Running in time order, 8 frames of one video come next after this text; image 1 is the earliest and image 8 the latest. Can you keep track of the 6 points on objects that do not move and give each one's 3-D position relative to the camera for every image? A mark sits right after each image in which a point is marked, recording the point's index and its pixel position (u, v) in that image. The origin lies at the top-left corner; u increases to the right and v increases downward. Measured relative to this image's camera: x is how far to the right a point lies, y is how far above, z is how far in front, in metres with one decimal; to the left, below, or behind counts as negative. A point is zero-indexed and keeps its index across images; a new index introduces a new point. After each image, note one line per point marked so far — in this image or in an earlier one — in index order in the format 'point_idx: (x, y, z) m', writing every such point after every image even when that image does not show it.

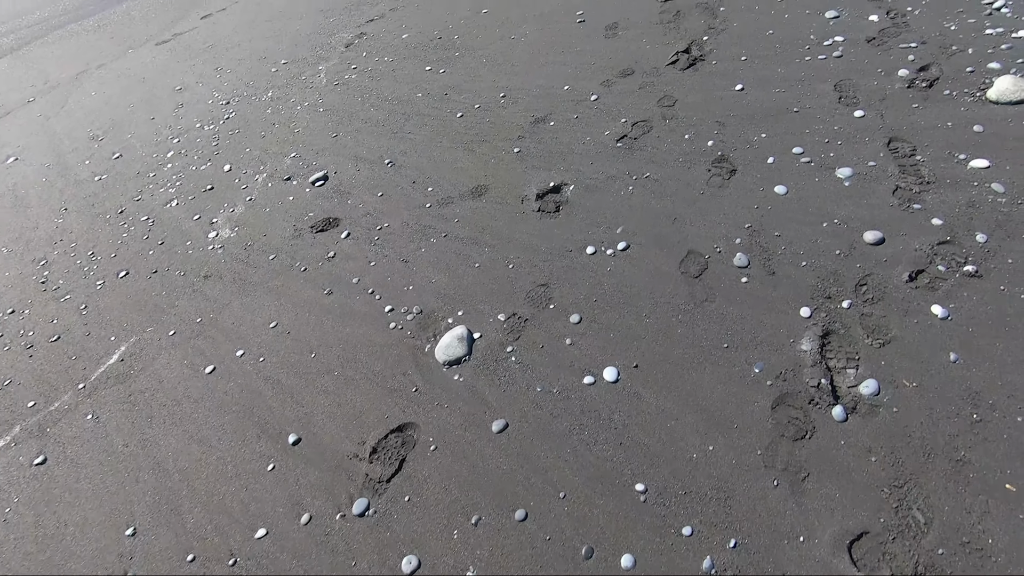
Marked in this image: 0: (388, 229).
0: (-0.6, +0.3, +2.6) m
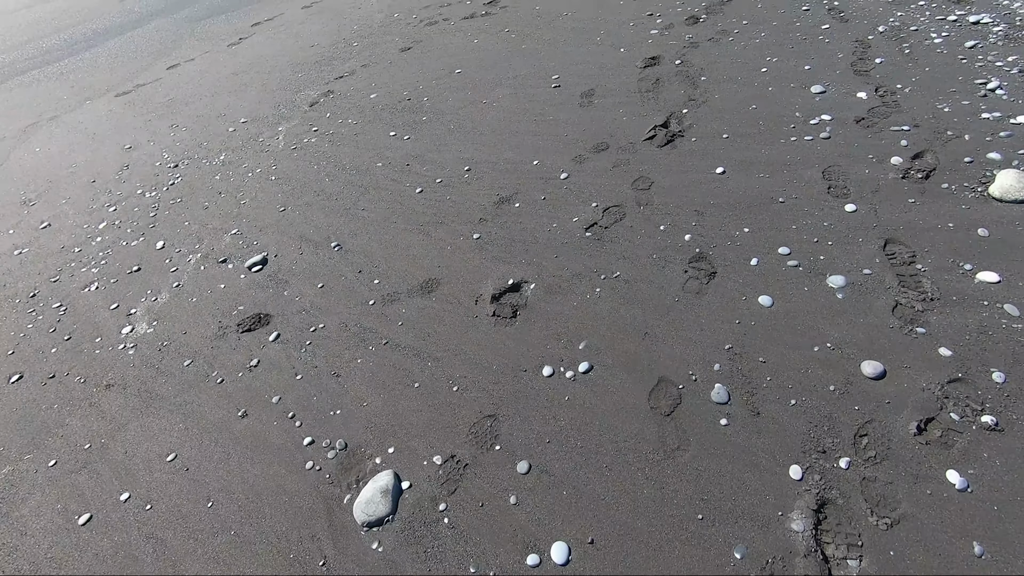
0: (-0.8, -0.2, +2.3) m
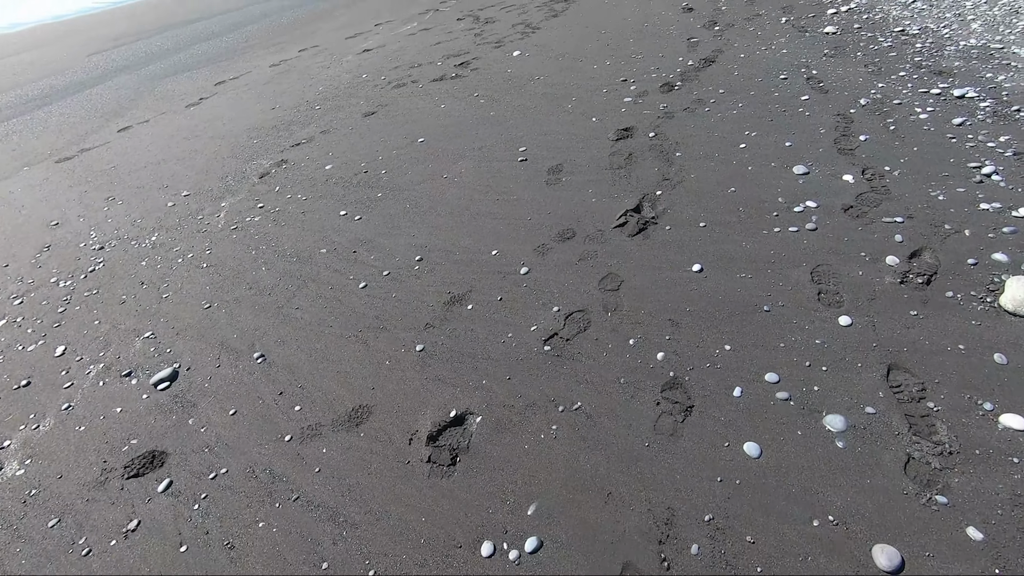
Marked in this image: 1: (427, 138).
0: (-1.0, -0.7, +1.9) m
1: (-0.7, +1.2, +4.2) m
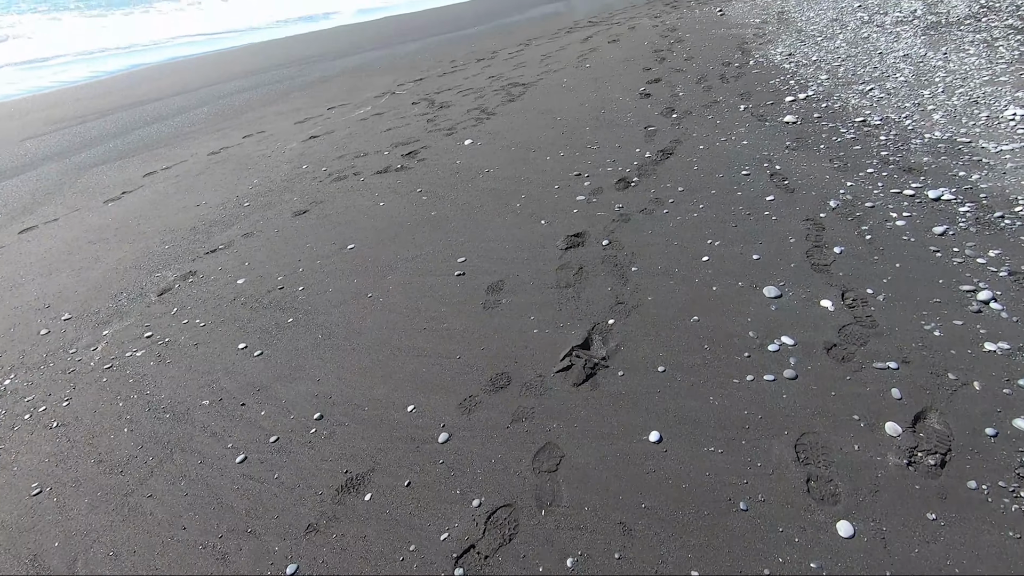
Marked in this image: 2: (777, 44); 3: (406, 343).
0: (-1.3, -1.3, +1.2) m
1: (-1.1, +0.3, +3.7) m
2: (+3.8, +3.5, +7.7) m
3: (-0.5, -0.3, +2.7) m
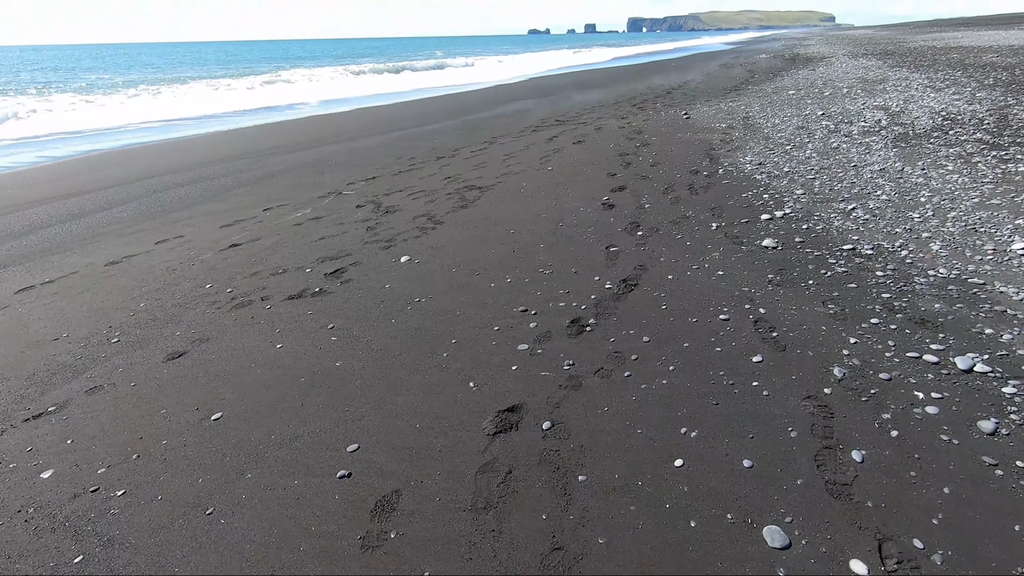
0: (-1.6, -1.8, +0.1) m
1: (-1.5, -0.6, +2.8) m
2: (+3.2, +1.9, +7.4) m
3: (-0.9, -1.1, +1.7) m
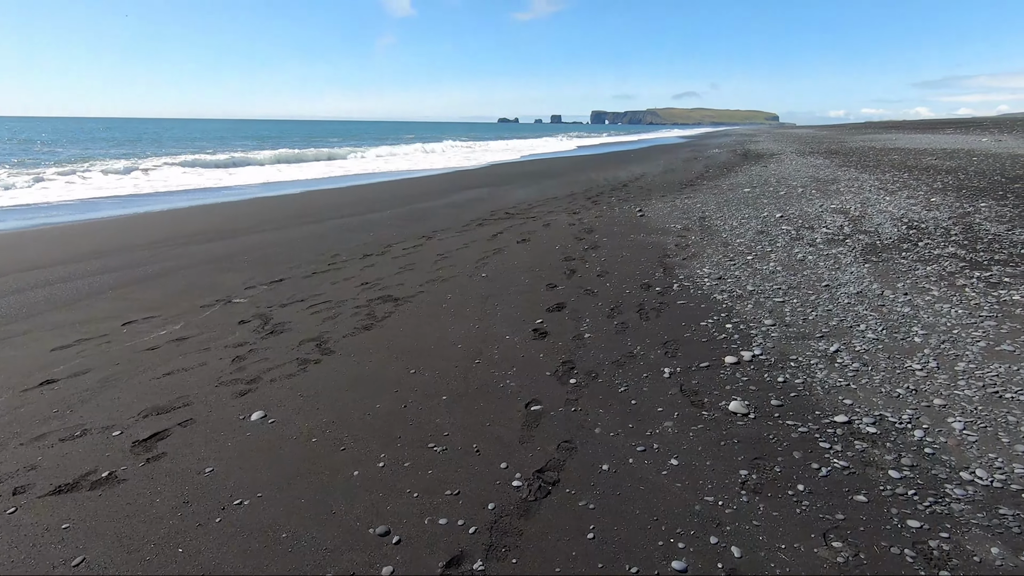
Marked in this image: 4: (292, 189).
0: (-2.1, -2.3, -1.4) m
1: (-2.1, -1.4, +1.4) m
2: (+2.3, +0.3, +6.6) m
3: (-1.5, -1.7, +0.3) m
4: (-7.1, +3.2, +17.4) m
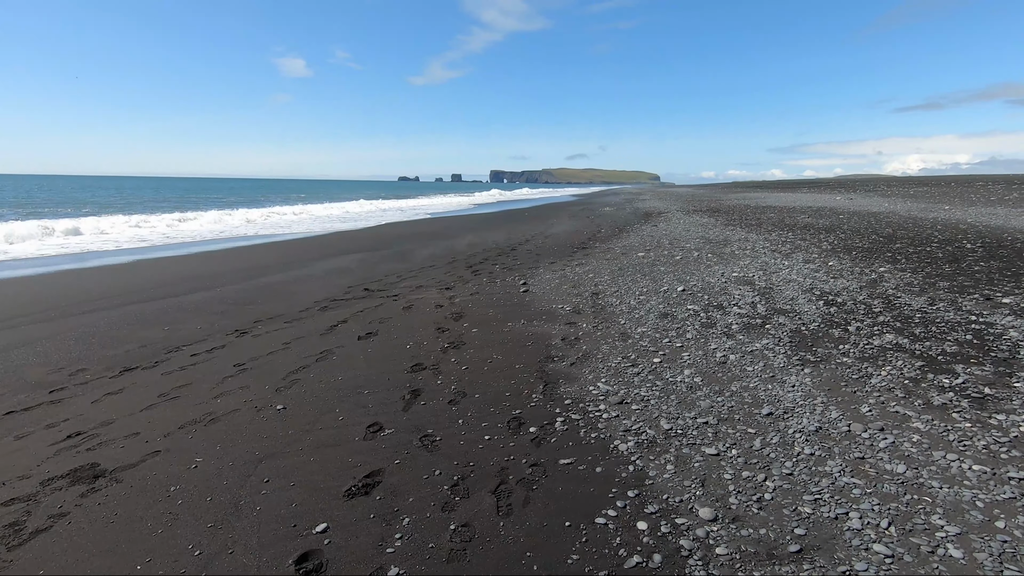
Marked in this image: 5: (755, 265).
0: (-2.1, -2.6, -4.0) m
1: (-2.6, -2.1, -1.2) m
2: (+0.8, -0.7, +4.8) m
3: (-1.8, -2.2, -2.2) m
4: (-10.5, +0.7, +14.0) m
5: (+4.5, +0.4, +9.9) m
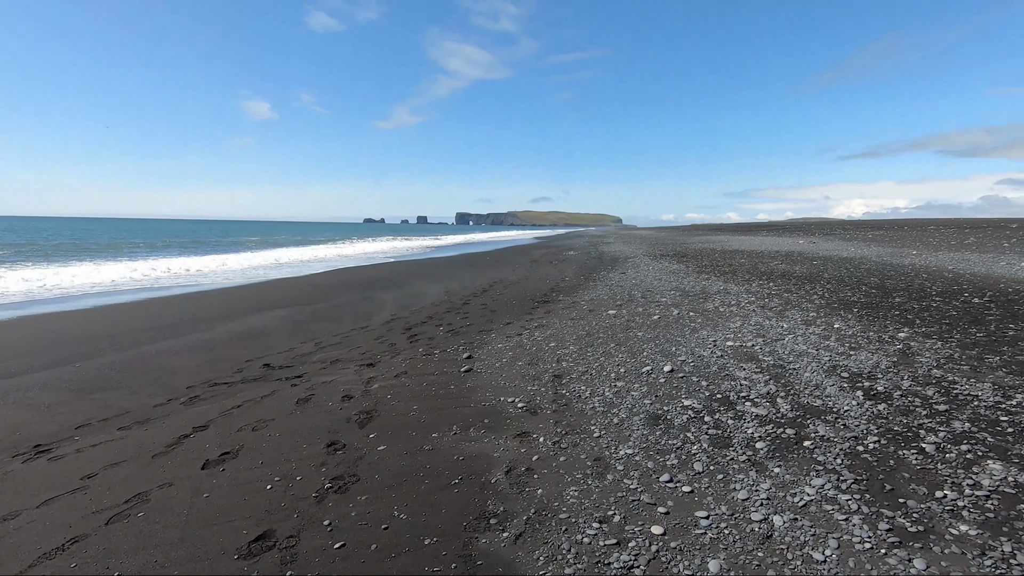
0: (-2.0, -2.6, -6.3) m
1: (-2.7, -2.3, -3.5) m
2: (+0.2, -1.4, +2.9) m
3: (-1.9, -2.4, -4.4) m
4: (-11.6, -0.7, +11.4) m
5: (+3.6, -0.6, +8.2) m
